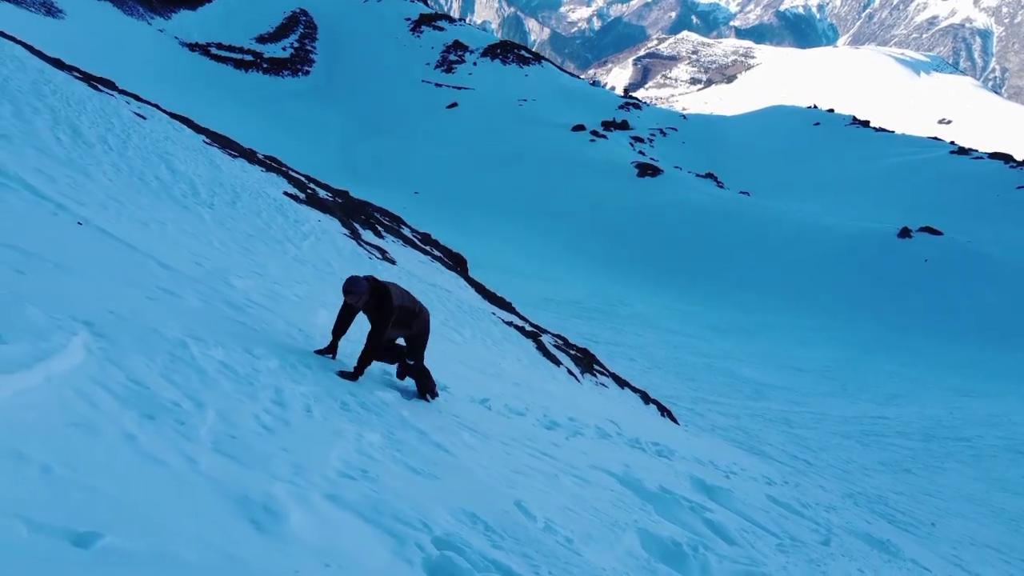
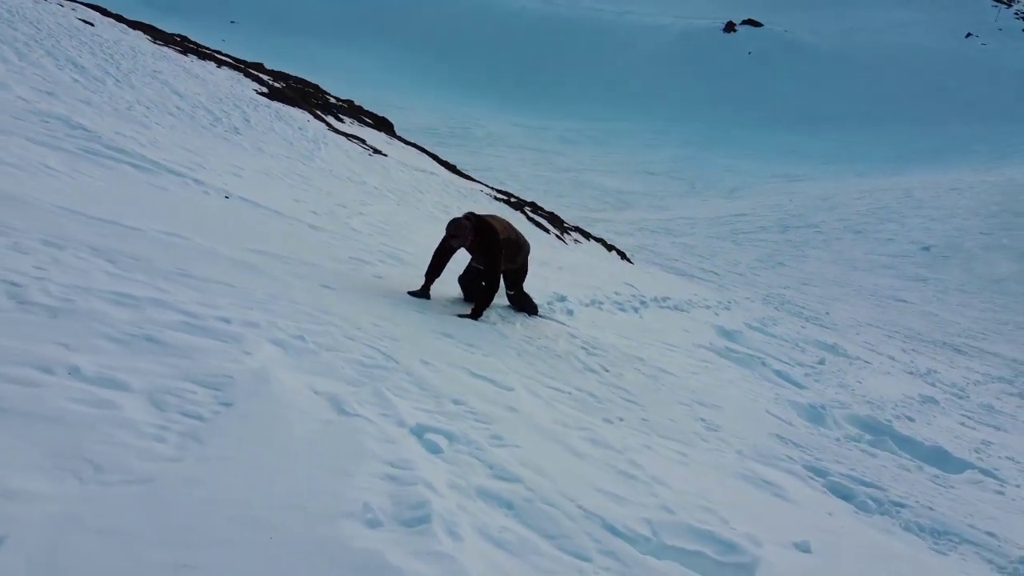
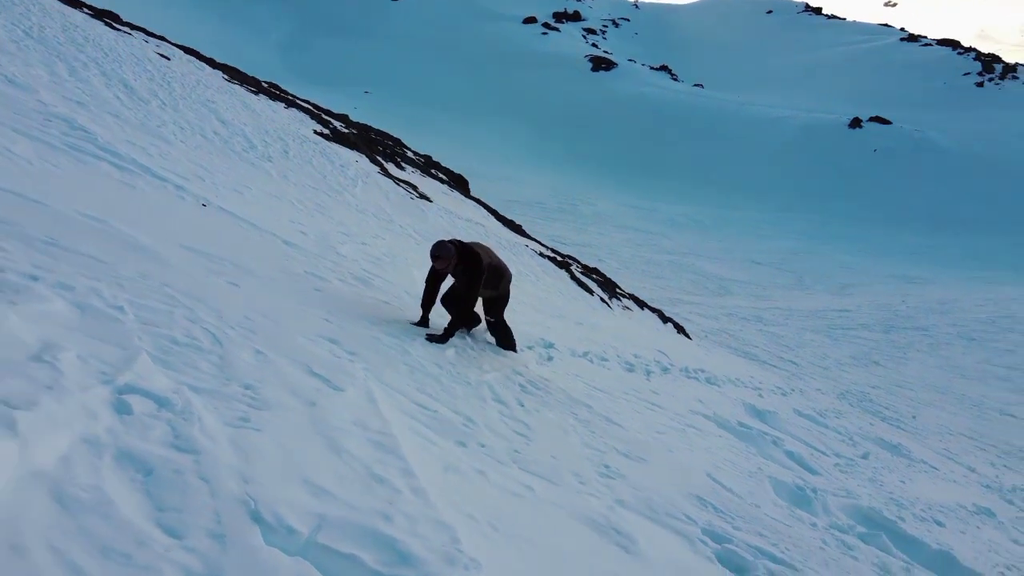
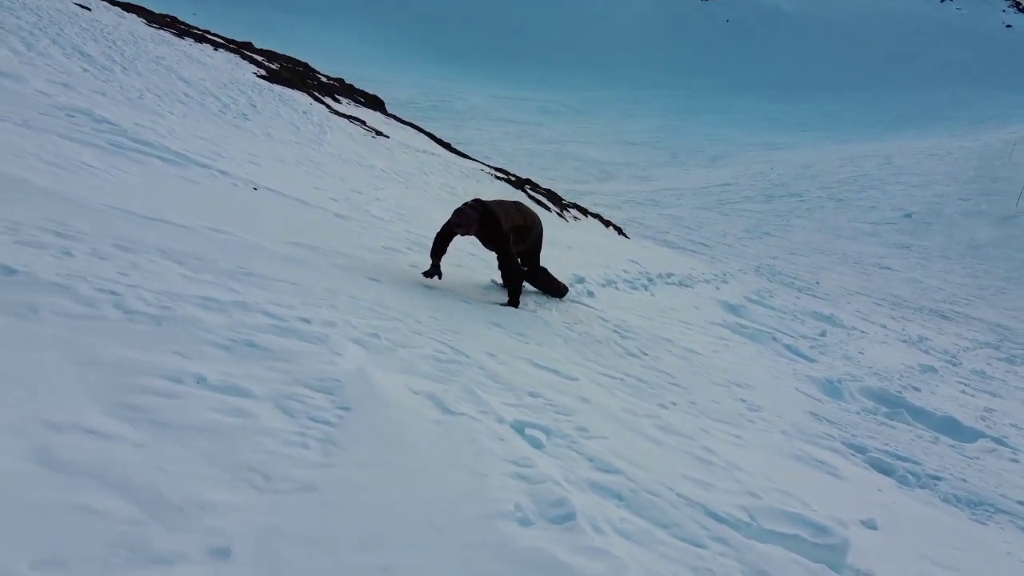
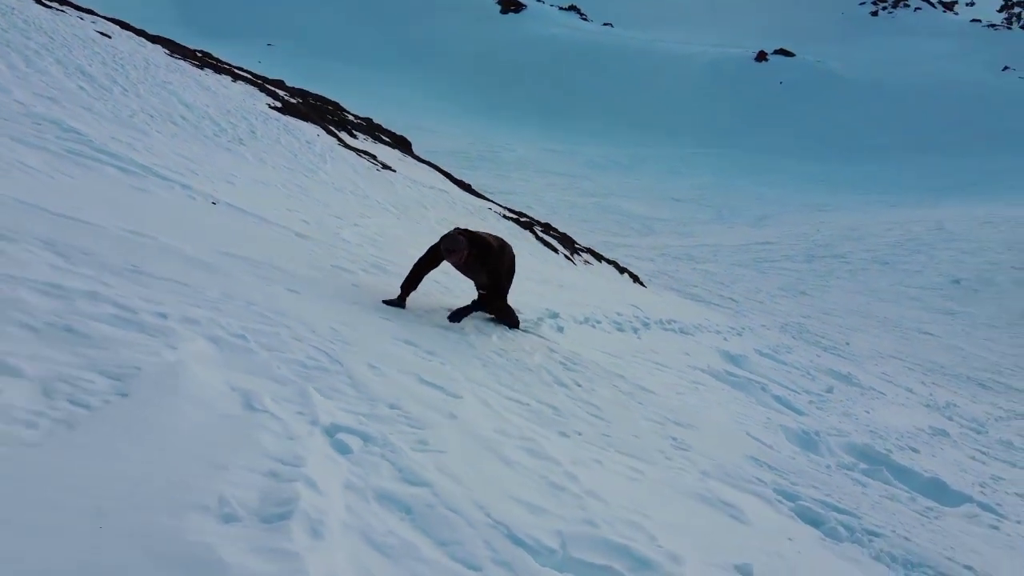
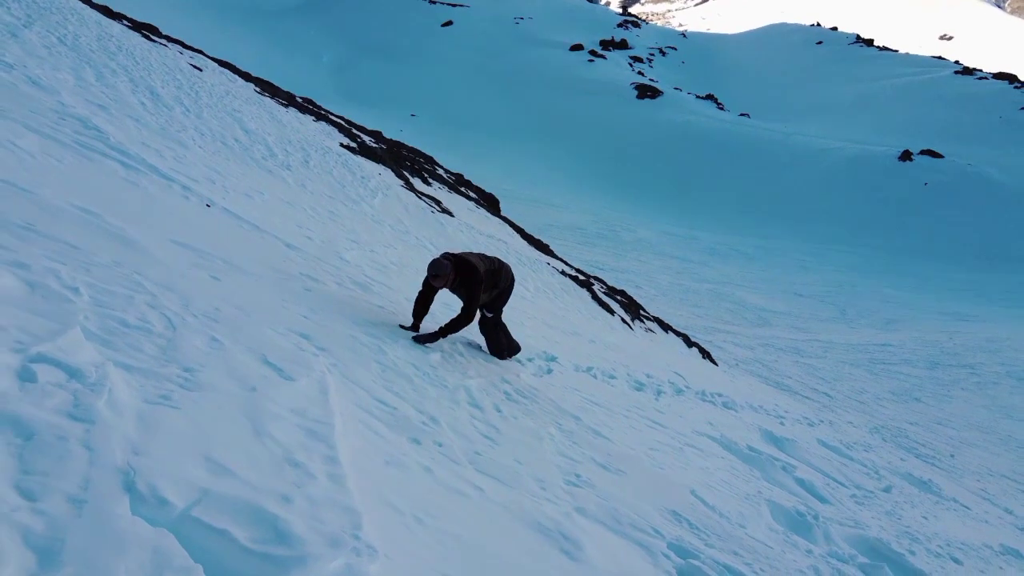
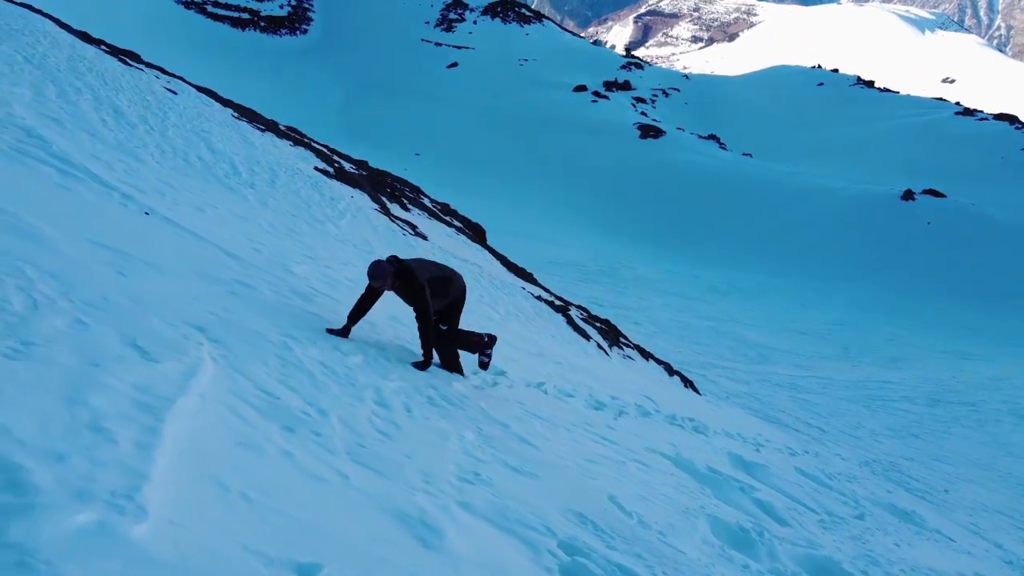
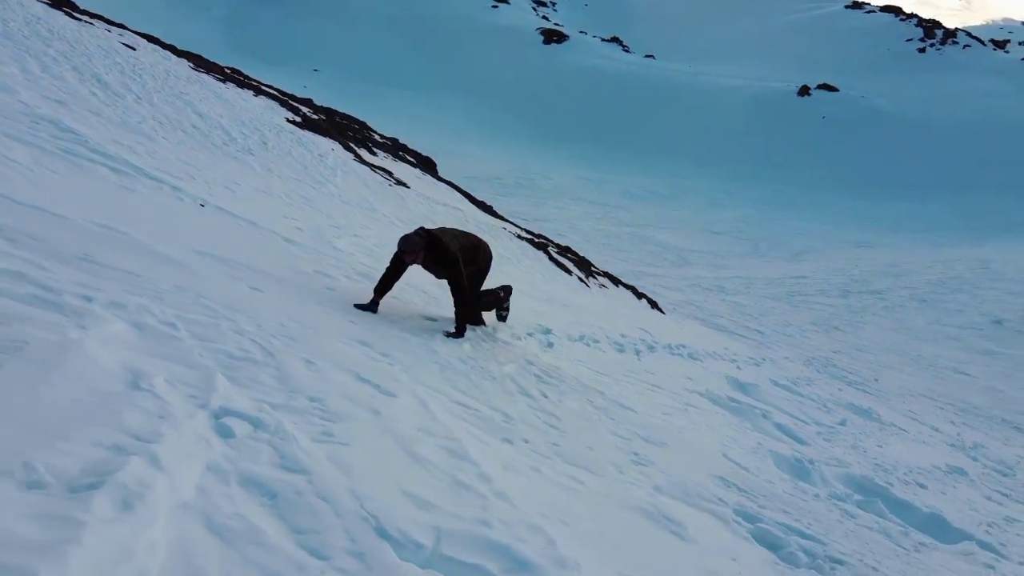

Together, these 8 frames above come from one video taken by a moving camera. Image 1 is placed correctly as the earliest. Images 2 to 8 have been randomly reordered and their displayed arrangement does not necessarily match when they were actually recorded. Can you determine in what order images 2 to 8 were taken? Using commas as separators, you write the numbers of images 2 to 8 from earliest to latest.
7, 6, 3, 8, 5, 2, 4
